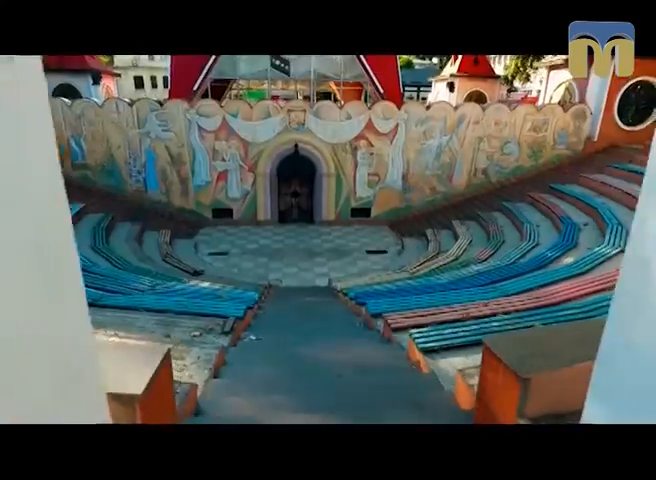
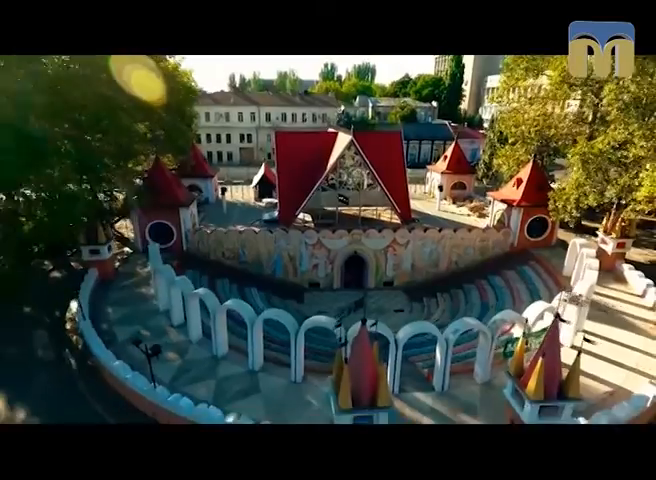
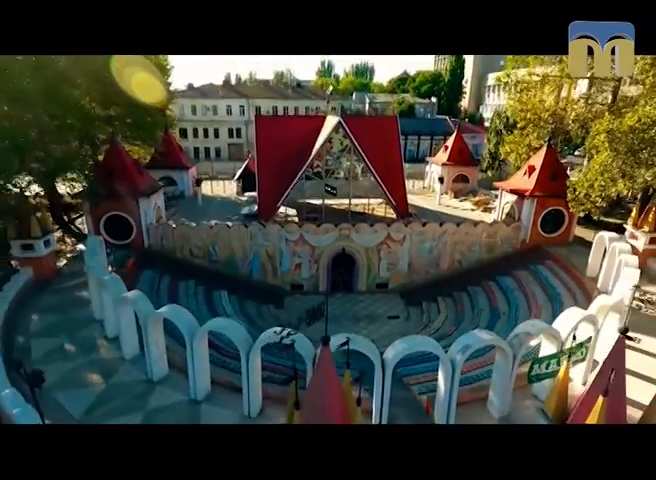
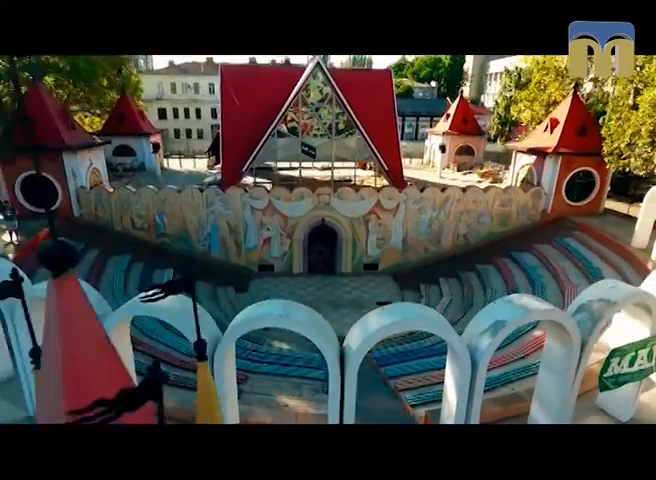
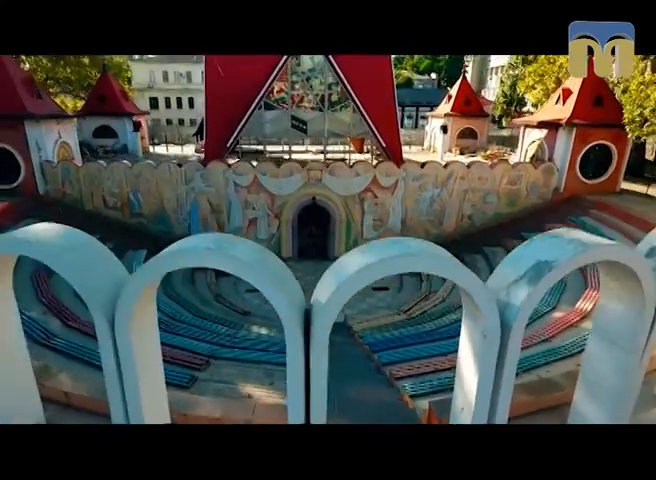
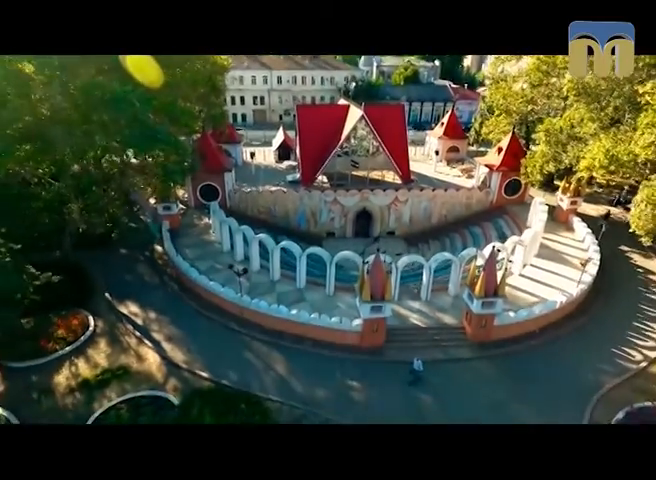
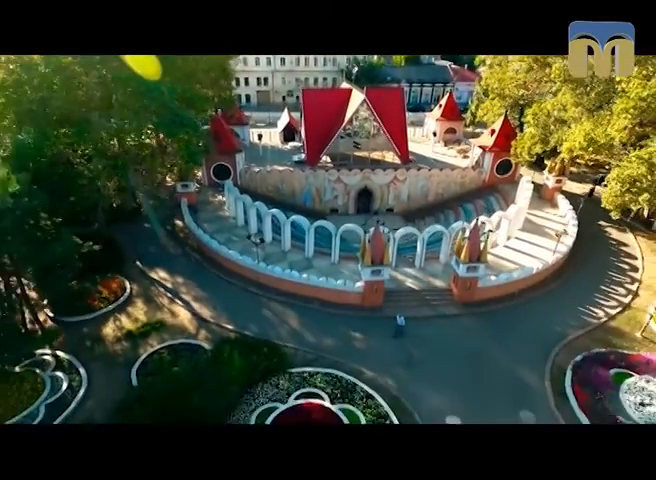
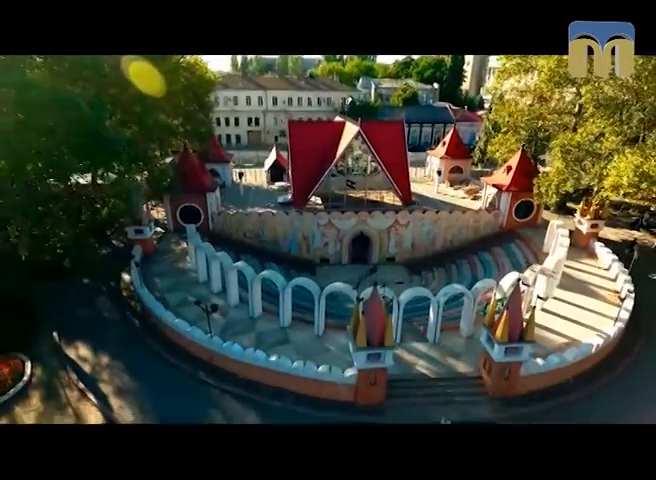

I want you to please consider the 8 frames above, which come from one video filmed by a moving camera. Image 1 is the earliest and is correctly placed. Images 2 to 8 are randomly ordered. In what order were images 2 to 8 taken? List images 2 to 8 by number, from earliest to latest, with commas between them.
5, 4, 3, 2, 8, 6, 7
